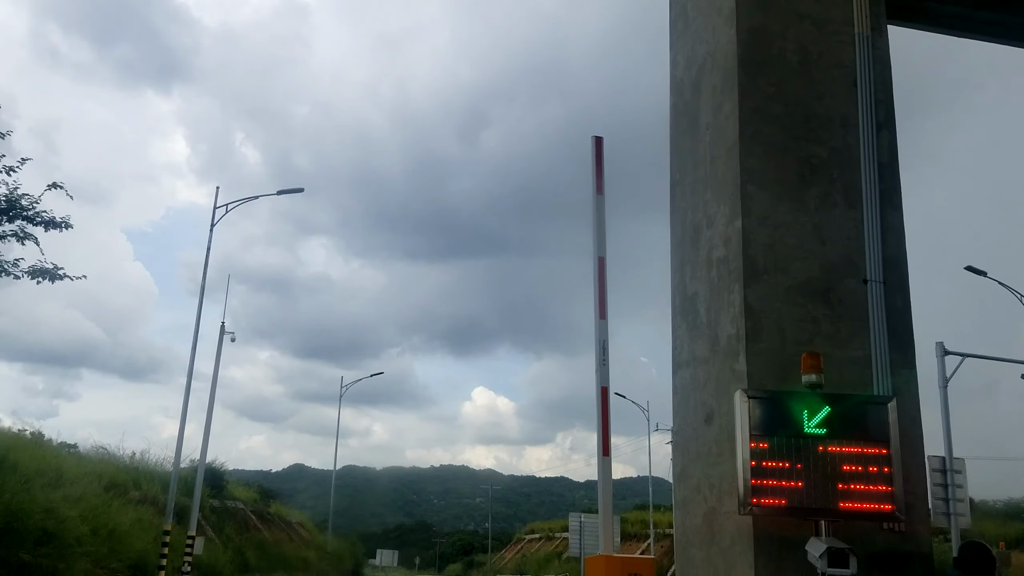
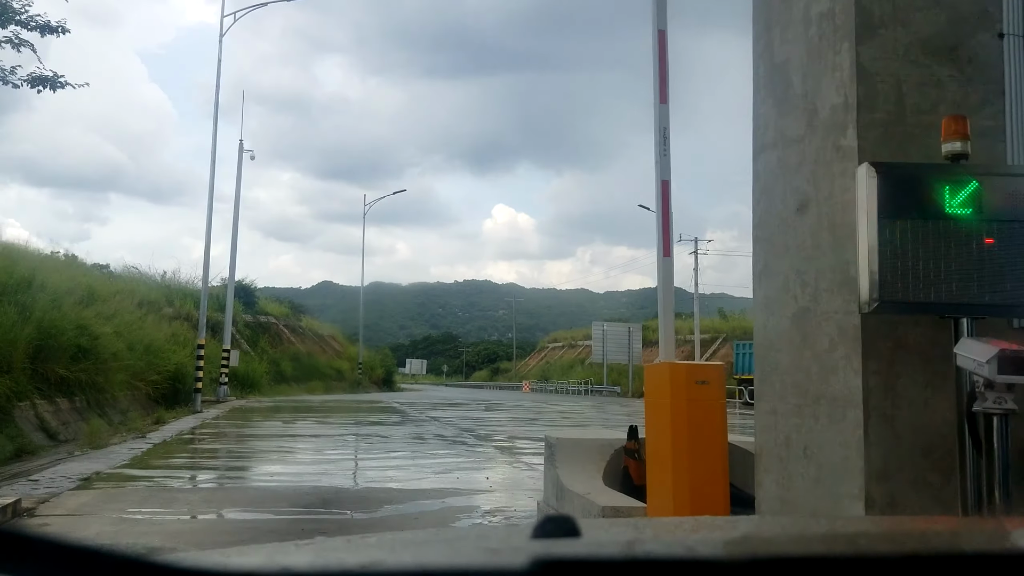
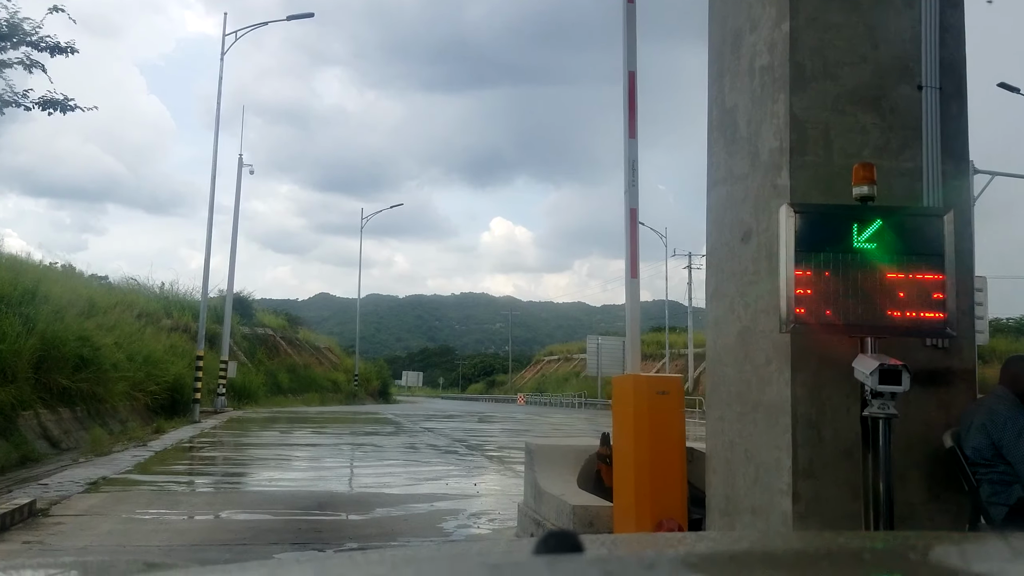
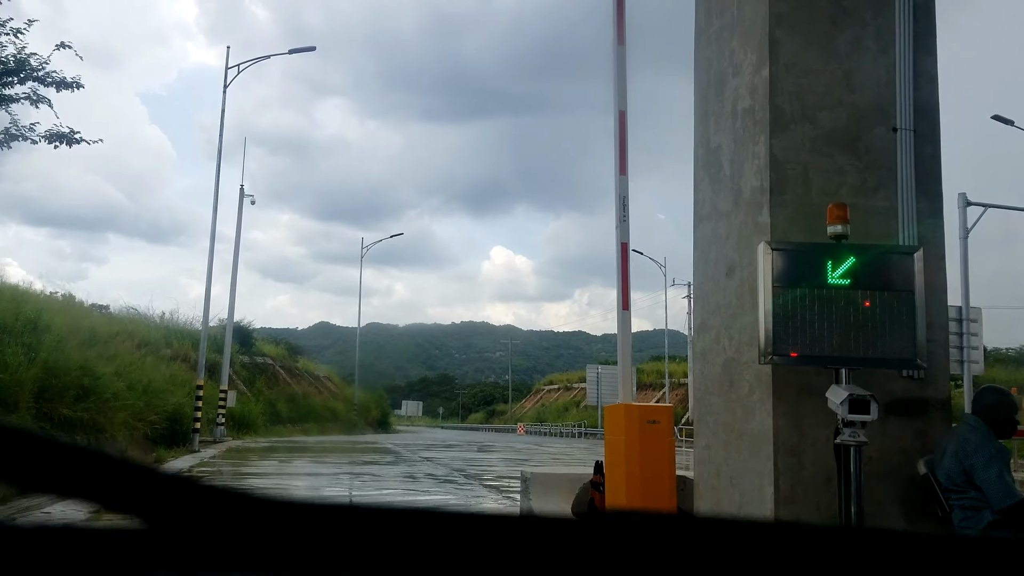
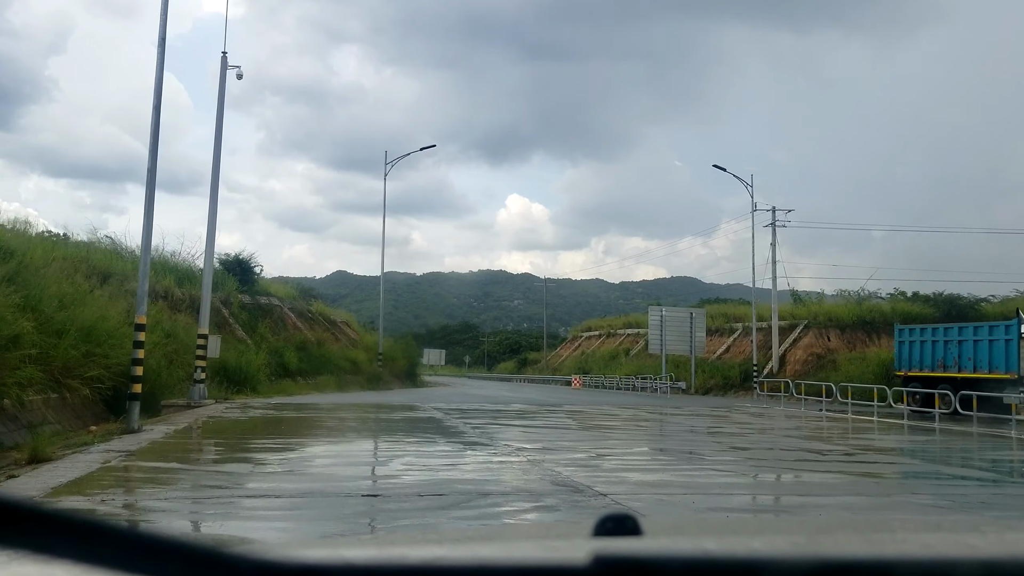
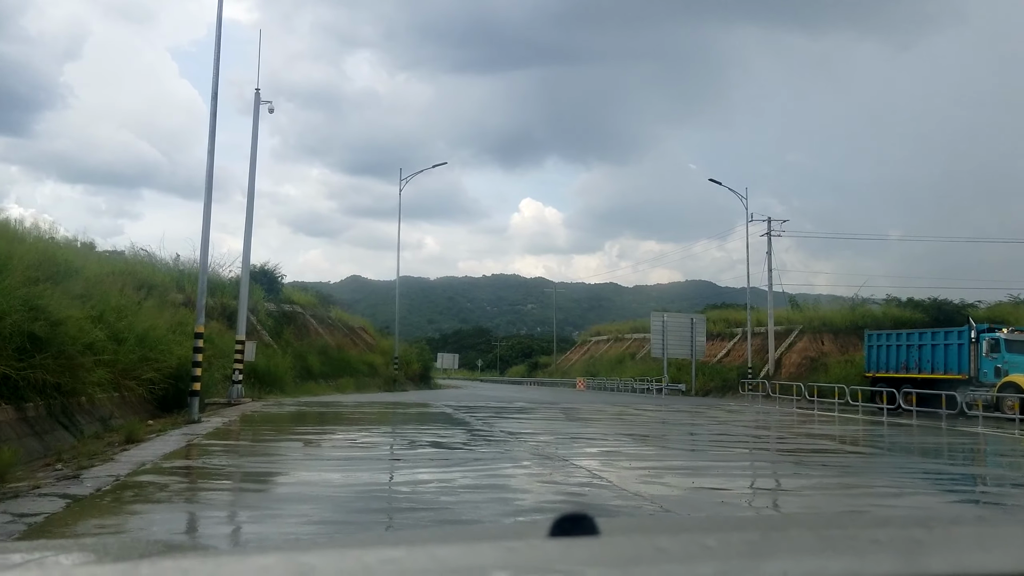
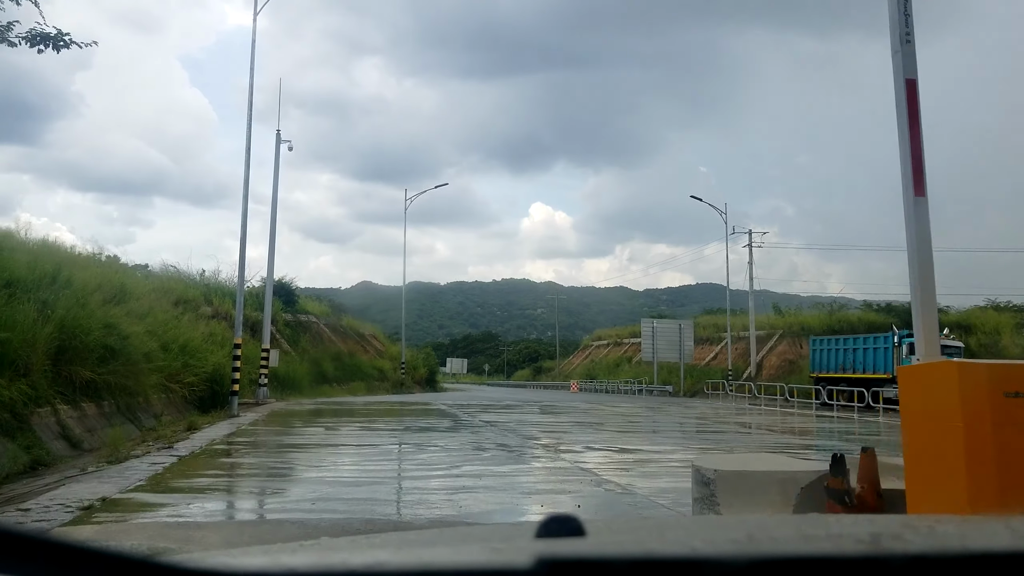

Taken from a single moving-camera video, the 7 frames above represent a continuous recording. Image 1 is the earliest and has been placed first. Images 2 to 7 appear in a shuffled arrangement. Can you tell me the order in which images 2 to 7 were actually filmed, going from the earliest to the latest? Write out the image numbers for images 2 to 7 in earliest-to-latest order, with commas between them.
4, 3, 2, 7, 6, 5
